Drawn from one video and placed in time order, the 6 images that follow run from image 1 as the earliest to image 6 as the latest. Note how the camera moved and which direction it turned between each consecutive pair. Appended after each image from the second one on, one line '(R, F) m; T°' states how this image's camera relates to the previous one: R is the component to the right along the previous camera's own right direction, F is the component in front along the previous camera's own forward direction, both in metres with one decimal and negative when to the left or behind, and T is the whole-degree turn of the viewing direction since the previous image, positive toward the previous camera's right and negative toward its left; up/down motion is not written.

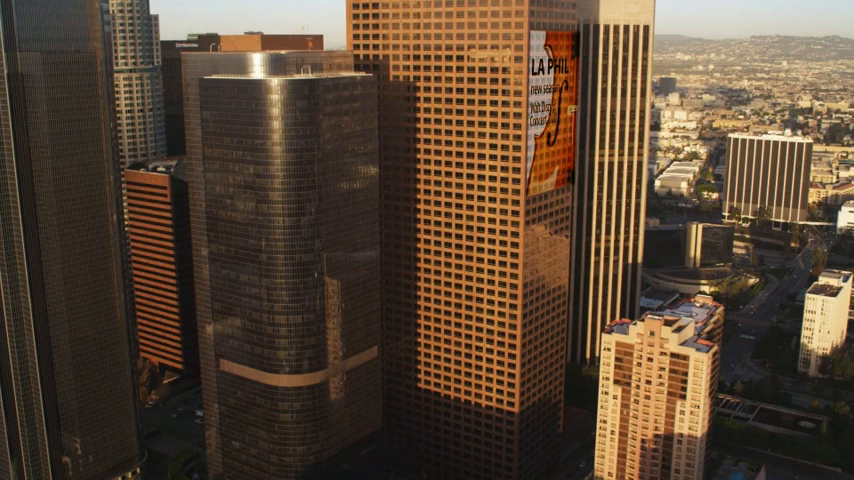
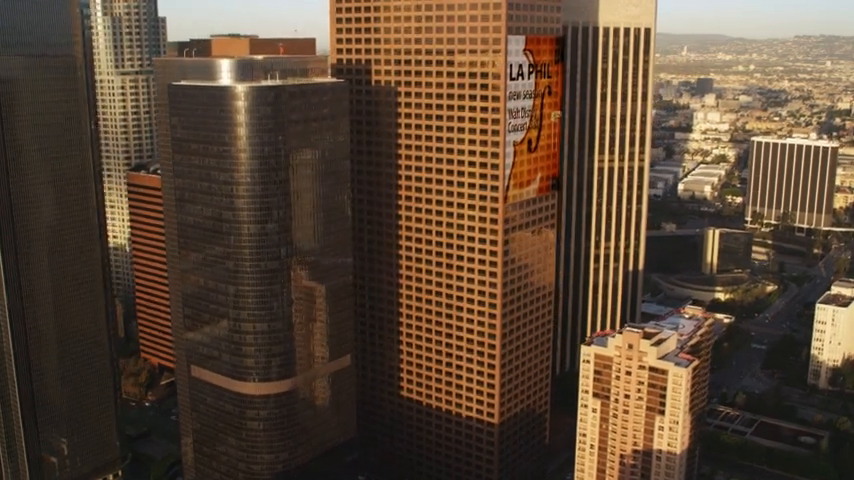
(+6.9, +1.8) m; -2°
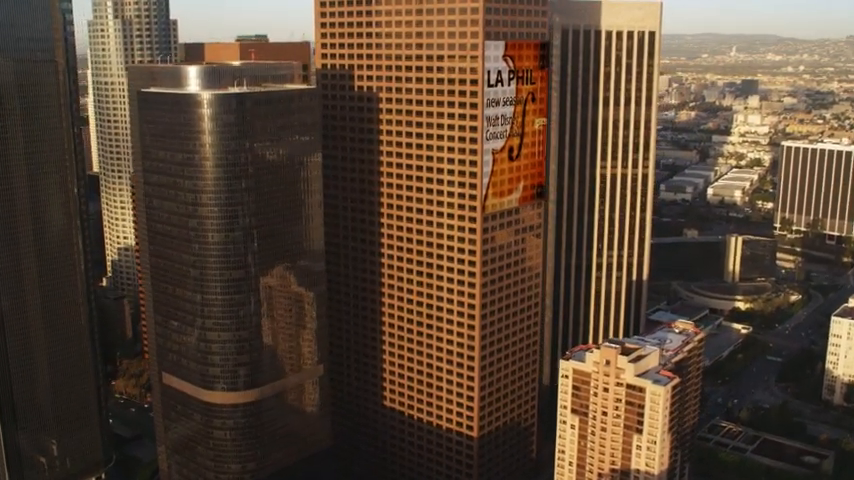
(+7.4, +2.3) m; -3°
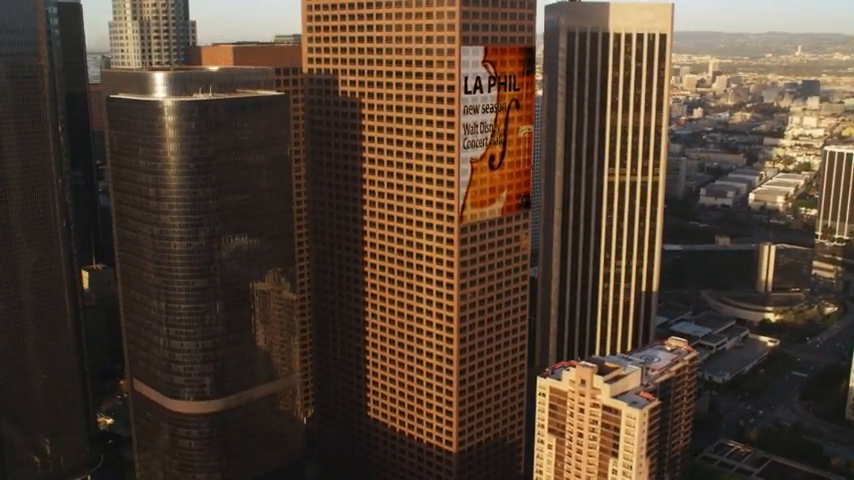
(+8.6, +3.1) m; -4°
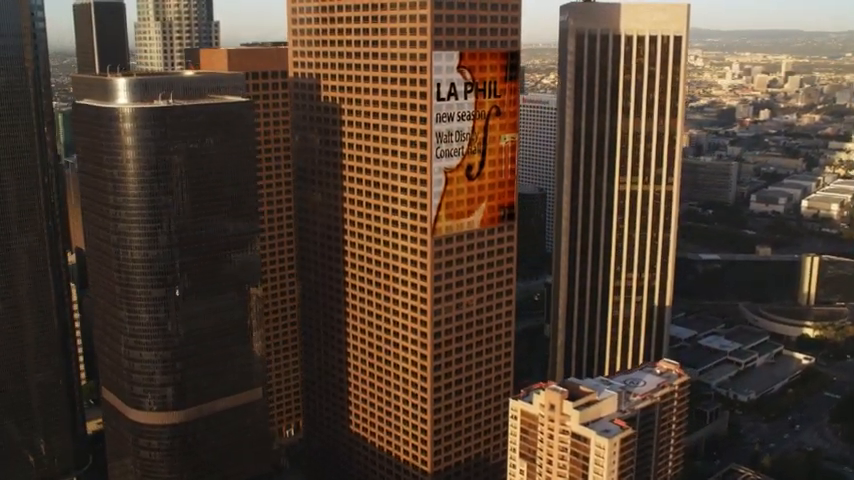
(+9.6, +4.1) m; -4°
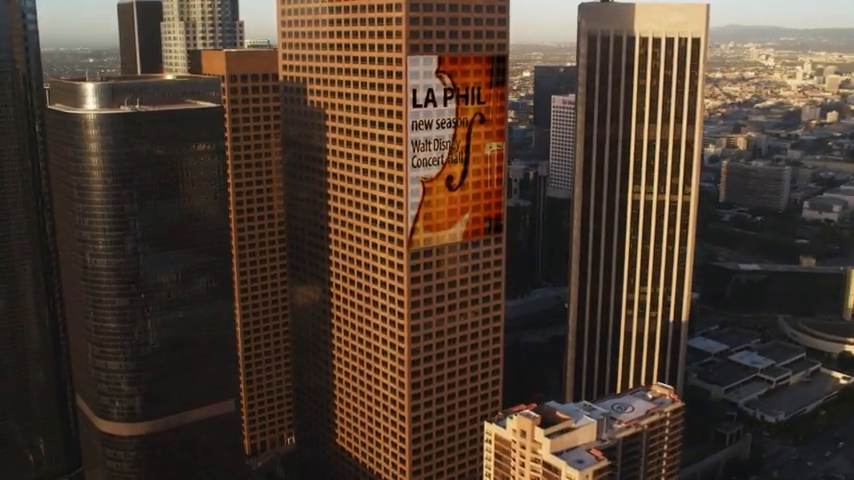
(+8.4, +4.3) m; -4°
